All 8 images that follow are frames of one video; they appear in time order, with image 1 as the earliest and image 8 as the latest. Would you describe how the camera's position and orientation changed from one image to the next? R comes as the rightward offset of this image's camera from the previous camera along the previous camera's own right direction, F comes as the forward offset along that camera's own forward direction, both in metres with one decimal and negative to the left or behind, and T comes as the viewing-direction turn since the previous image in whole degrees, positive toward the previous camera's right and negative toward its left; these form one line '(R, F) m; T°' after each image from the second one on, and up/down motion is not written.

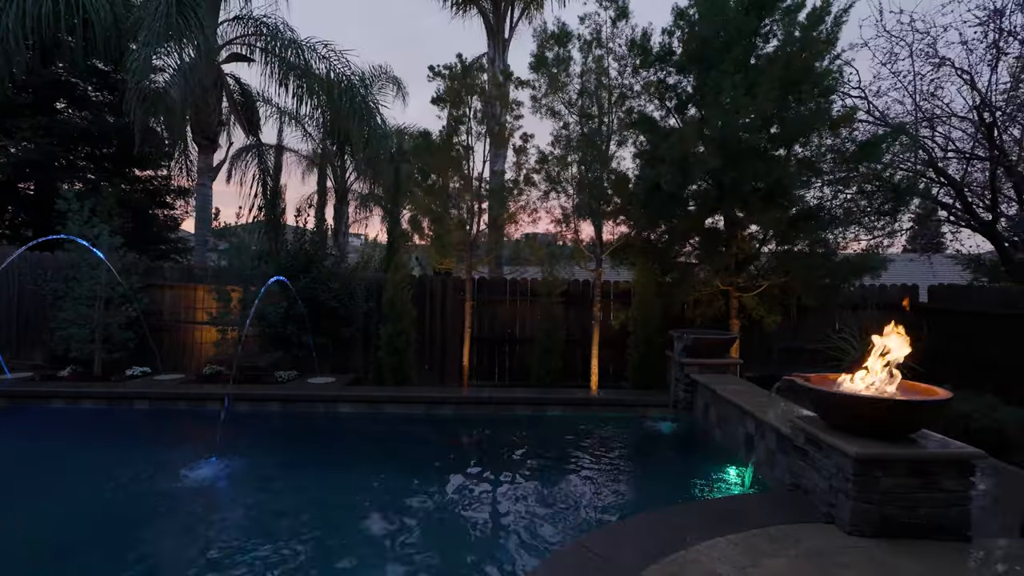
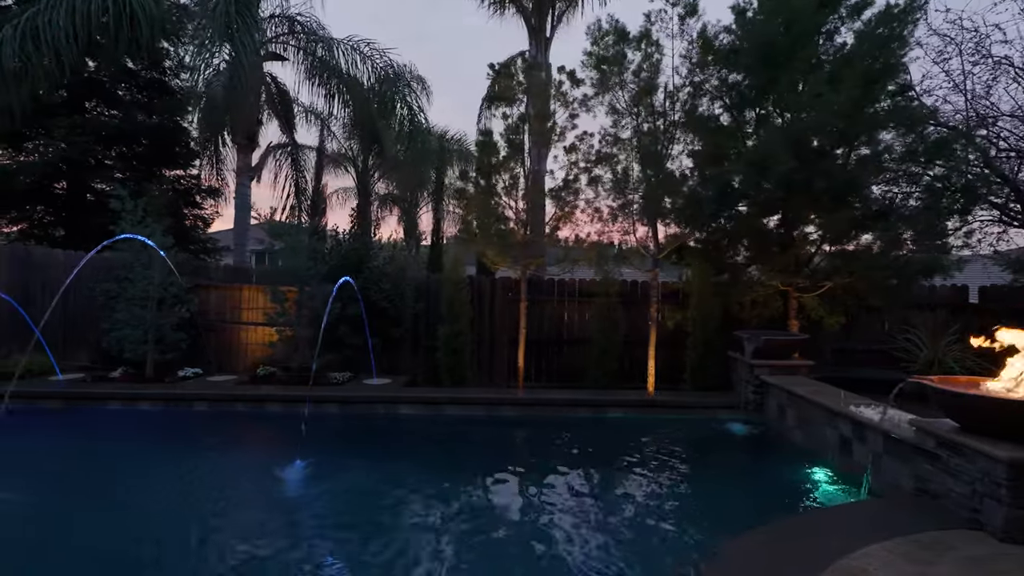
(-1.0, +0.1) m; 0°
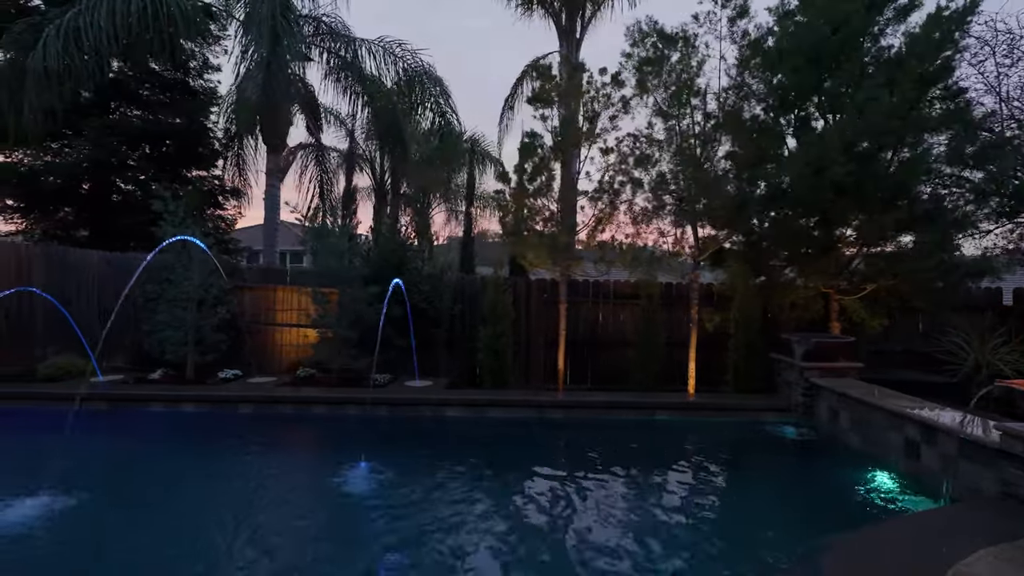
(-0.7, 0.0) m; 0°
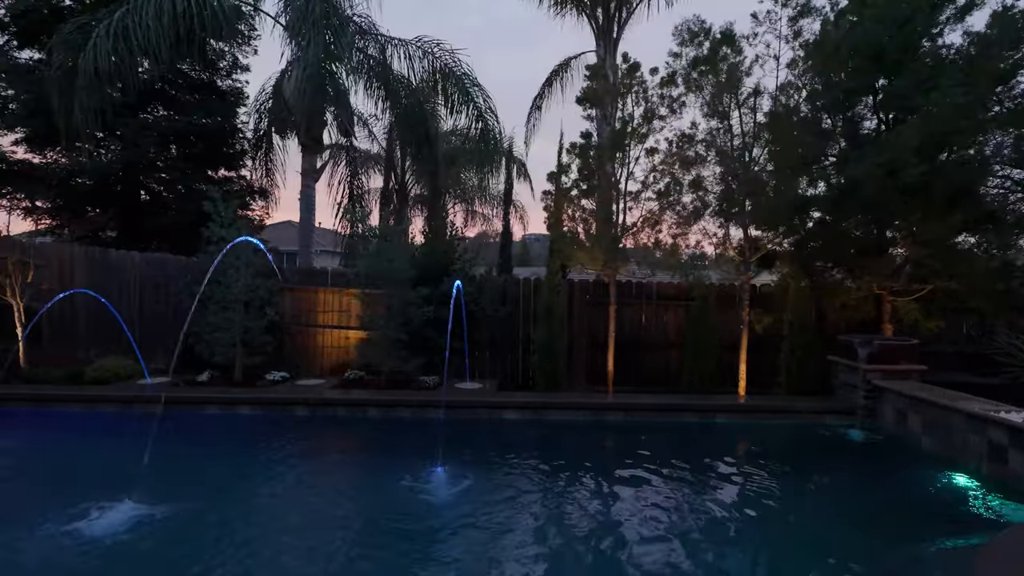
(-0.8, +0.1) m; 0°
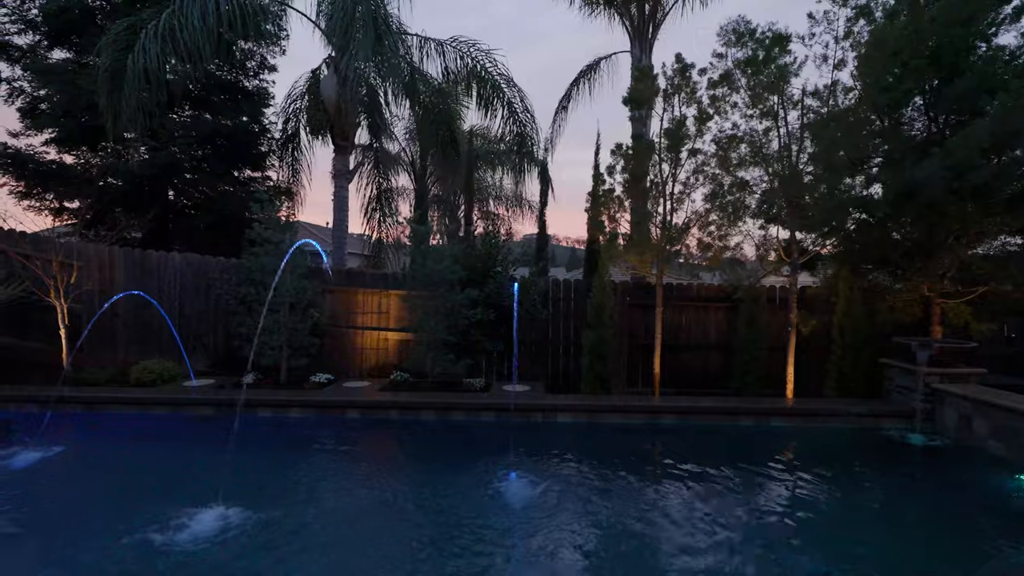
(-0.8, 0.0) m; 0°
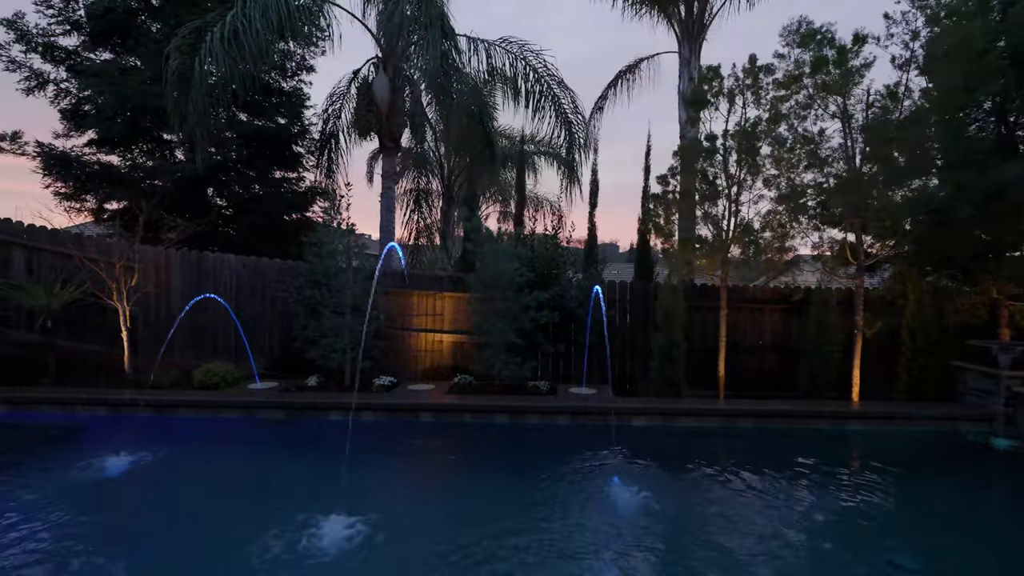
(-1.1, 0.0) m; 0°
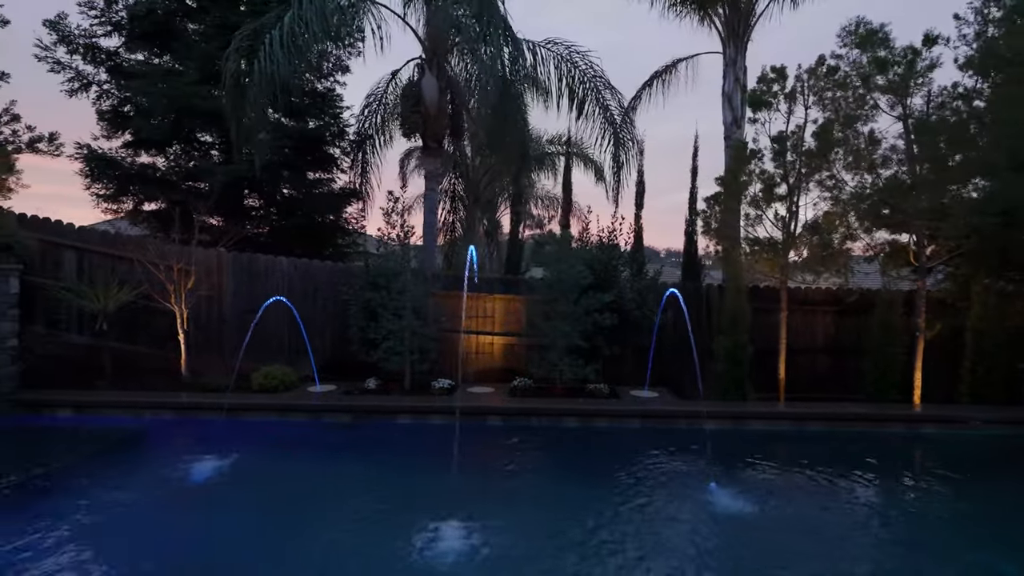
(-1.0, 0.0) m; 0°
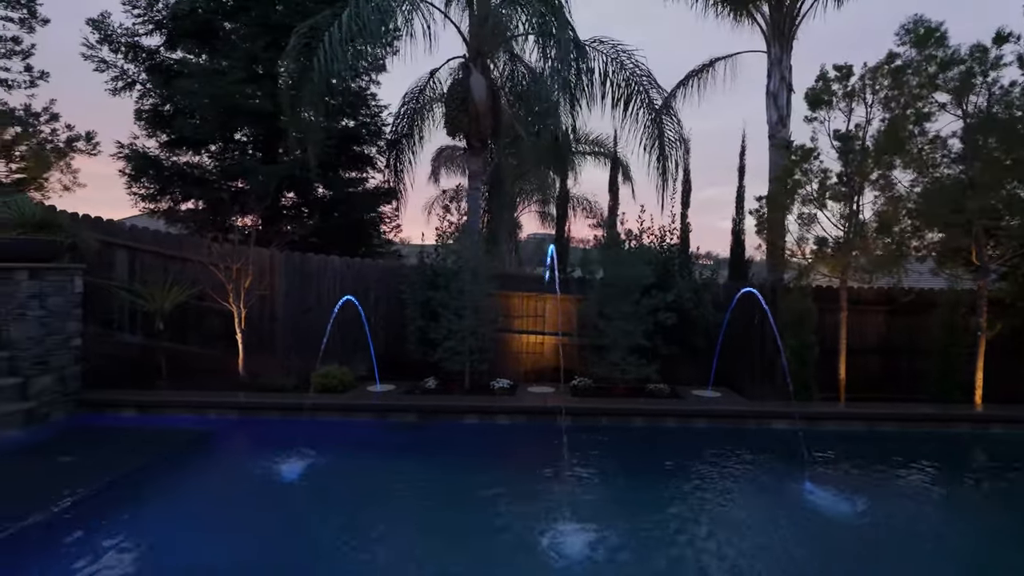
(-1.0, 0.0) m; 0°
